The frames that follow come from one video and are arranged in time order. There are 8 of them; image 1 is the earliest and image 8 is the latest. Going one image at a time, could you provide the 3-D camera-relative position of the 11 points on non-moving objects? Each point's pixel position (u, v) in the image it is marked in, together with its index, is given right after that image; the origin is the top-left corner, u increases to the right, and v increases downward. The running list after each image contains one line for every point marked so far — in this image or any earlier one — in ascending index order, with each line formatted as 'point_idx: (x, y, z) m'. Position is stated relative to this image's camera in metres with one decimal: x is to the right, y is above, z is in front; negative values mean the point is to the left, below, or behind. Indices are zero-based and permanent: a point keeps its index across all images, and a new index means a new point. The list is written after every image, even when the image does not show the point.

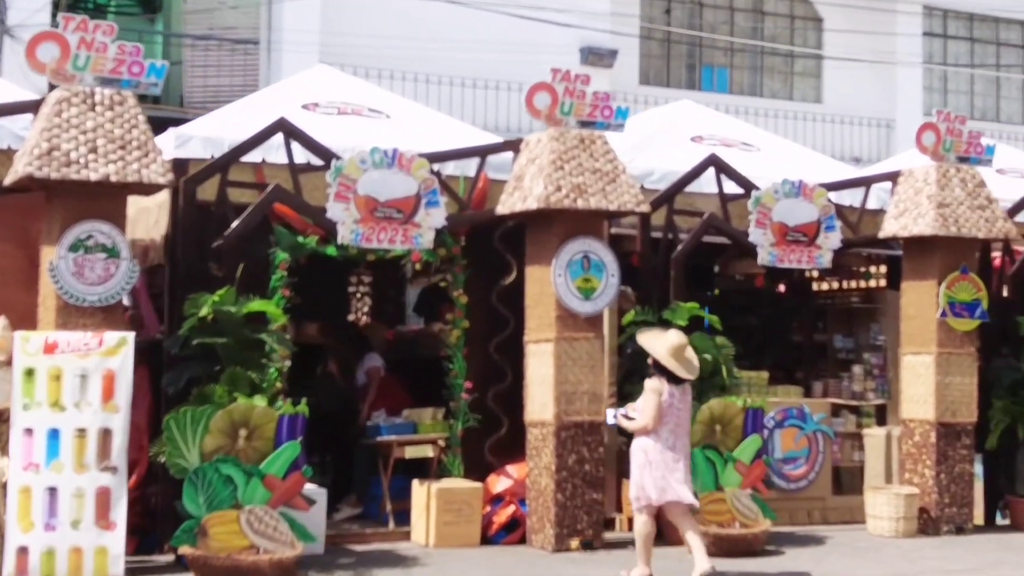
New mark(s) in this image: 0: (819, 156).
0: (+2.7, +1.2, +12.3) m
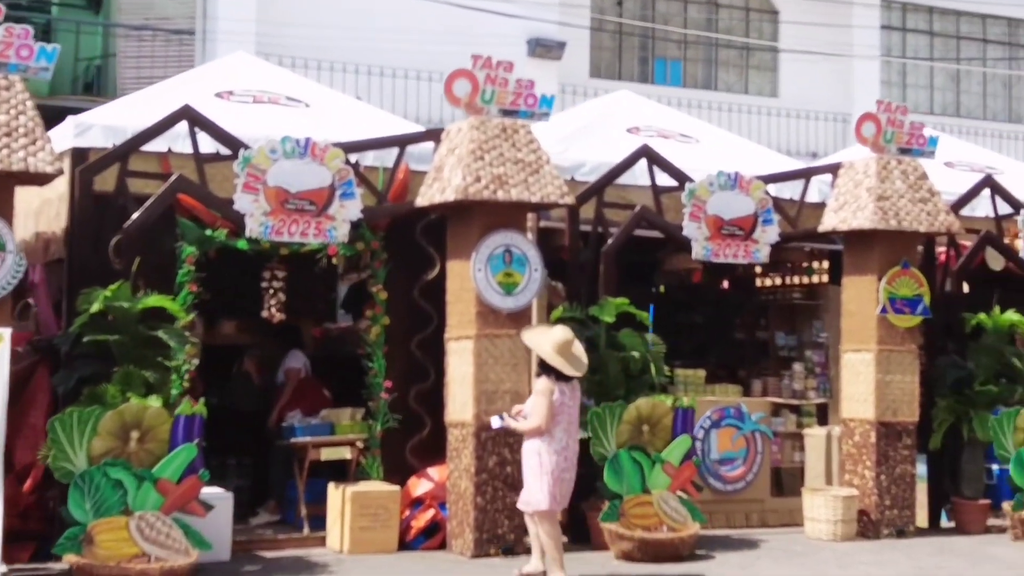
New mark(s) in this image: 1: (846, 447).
0: (+2.1, +1.2, +12.0) m
1: (+2.5, -1.2, +10.8) m
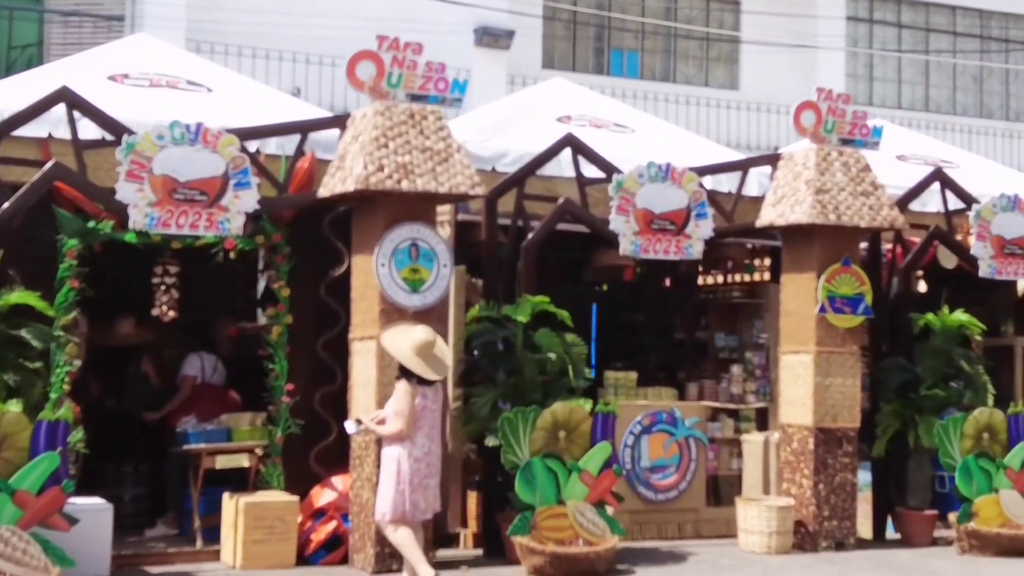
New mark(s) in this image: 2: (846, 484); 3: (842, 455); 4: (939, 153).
0: (+1.5, +1.2, +11.4) m
1: (+2.0, -1.2, +10.2) m
2: (+2.4, -1.4, +10.0) m
3: (+2.3, -1.2, +10.0) m
4: (+3.9, +1.2, +12.8) m
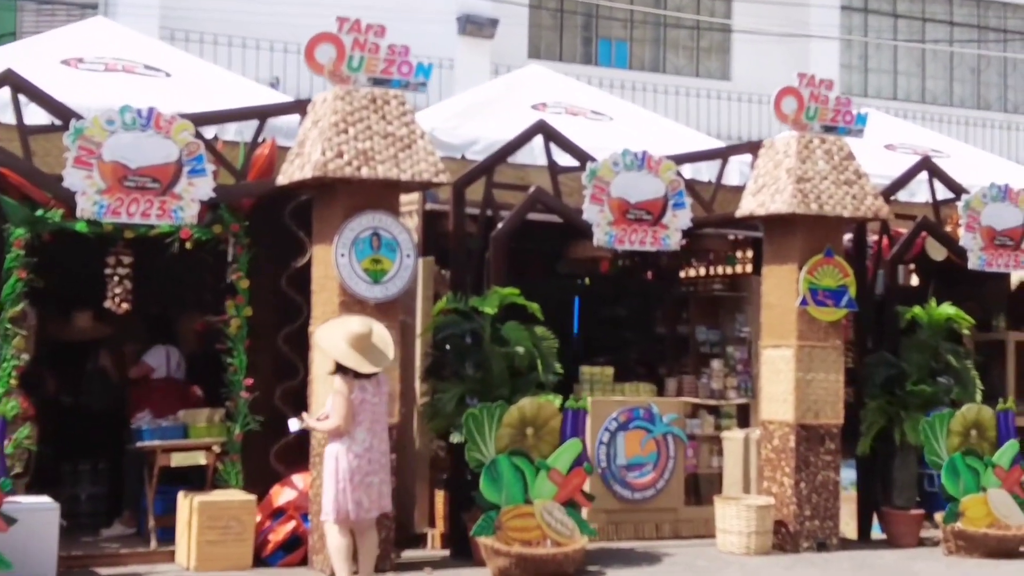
0: (+1.3, +1.3, +11.1) m
1: (+1.8, -1.1, +9.9) m
2: (+2.2, -1.3, +9.7) m
3: (+2.1, -1.1, +9.7) m
4: (+3.7, +1.3, +12.5) m
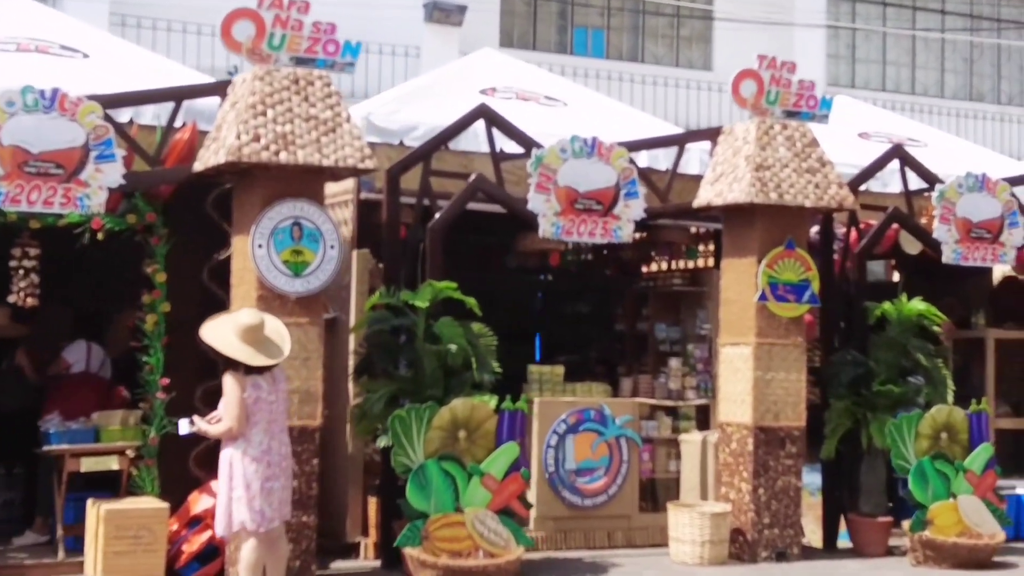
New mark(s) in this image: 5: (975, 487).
0: (+1.0, +1.3, +10.5) m
1: (+1.4, -1.1, +9.3) m
2: (+1.8, -1.3, +9.2) m
3: (+1.8, -1.1, +9.2) m
4: (+3.3, +1.3, +11.9) m
5: (+3.0, -1.3, +9.2) m
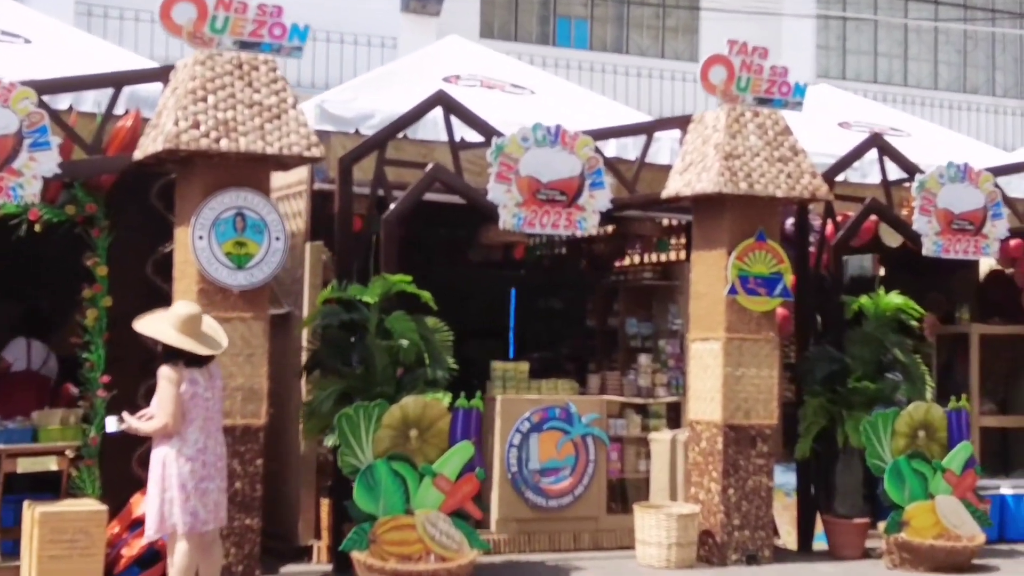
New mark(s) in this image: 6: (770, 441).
0: (+0.7, +1.3, +10.2) m
1: (+1.1, -1.1, +9.0) m
2: (+1.6, -1.3, +8.8) m
3: (+1.5, -1.1, +8.8) m
4: (+3.1, +1.4, +11.6) m
5: (+2.8, -1.3, +8.9) m
6: (+1.6, -1.0, +8.9) m
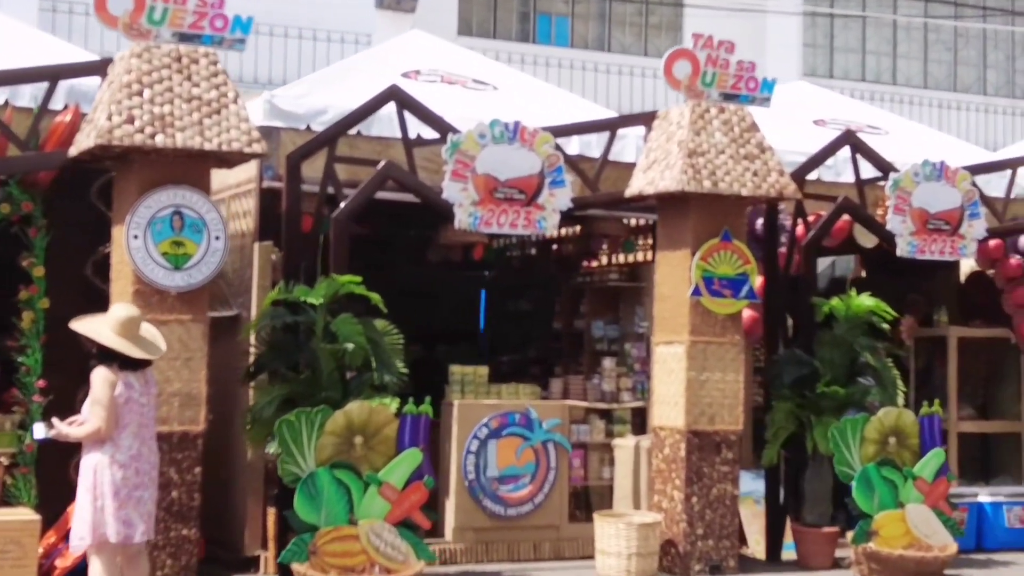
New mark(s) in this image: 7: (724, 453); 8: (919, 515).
0: (+0.5, +1.3, +9.9) m
1: (+0.9, -1.1, +8.7) m
2: (+1.3, -1.3, +8.6) m
3: (+1.3, -1.1, +8.6) m
4: (+2.8, +1.4, +11.3) m
5: (+2.5, -1.3, +8.6) m
6: (+1.4, -1.0, +8.6) m
7: (+1.3, -1.0, +8.6) m
8: (+2.5, -1.4, +8.5) m
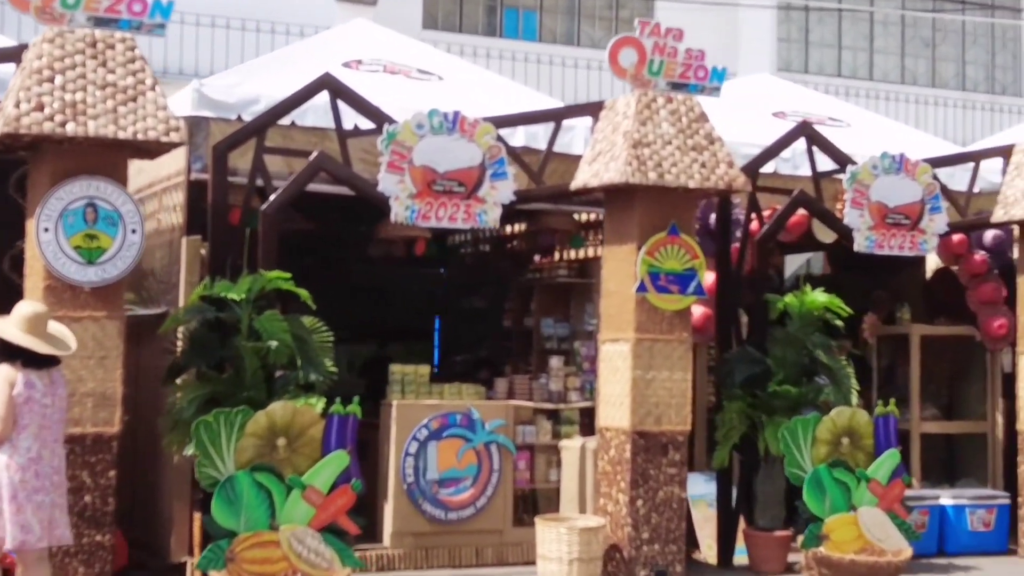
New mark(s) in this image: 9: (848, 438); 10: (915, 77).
0: (+0.1, +1.4, +9.6) m
1: (+0.5, -1.1, +8.4) m
2: (+0.9, -1.2, +8.3) m
3: (+0.9, -1.0, +8.3) m
4: (+2.5, +1.4, +11.0) m
5: (+2.2, -1.2, +8.4) m
6: (+1.0, -1.0, +8.3) m
7: (+0.9, -1.0, +8.3) m
8: (+2.1, -1.3, +8.2) m
9: (+2.0, -0.9, +8.4) m
10: (+5.3, +2.8, +18.5) m
